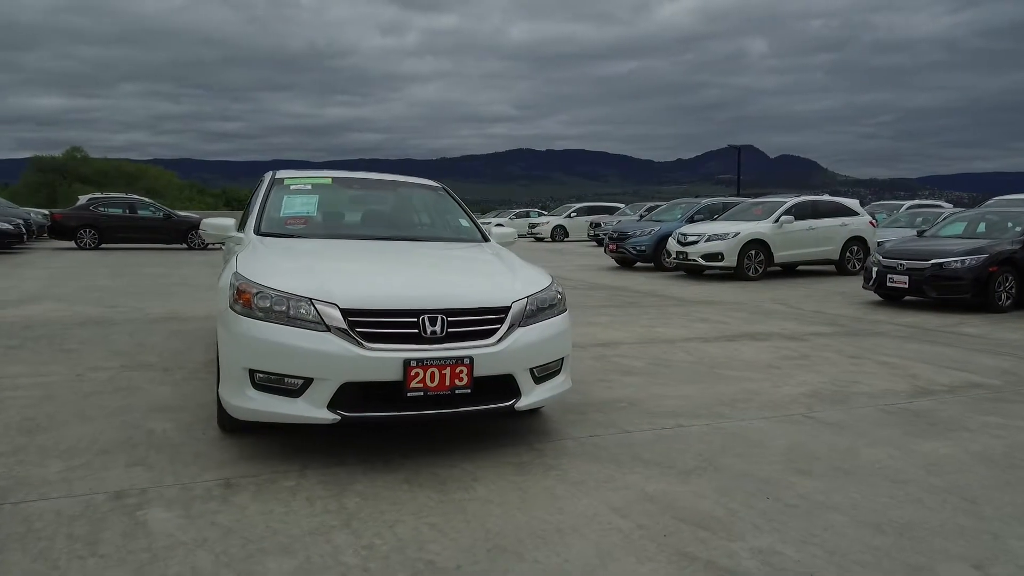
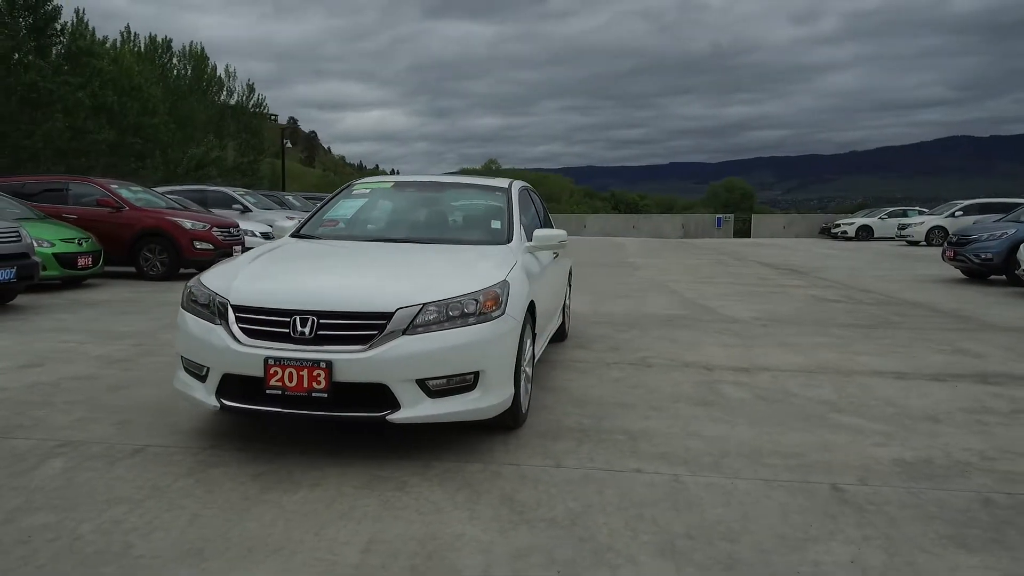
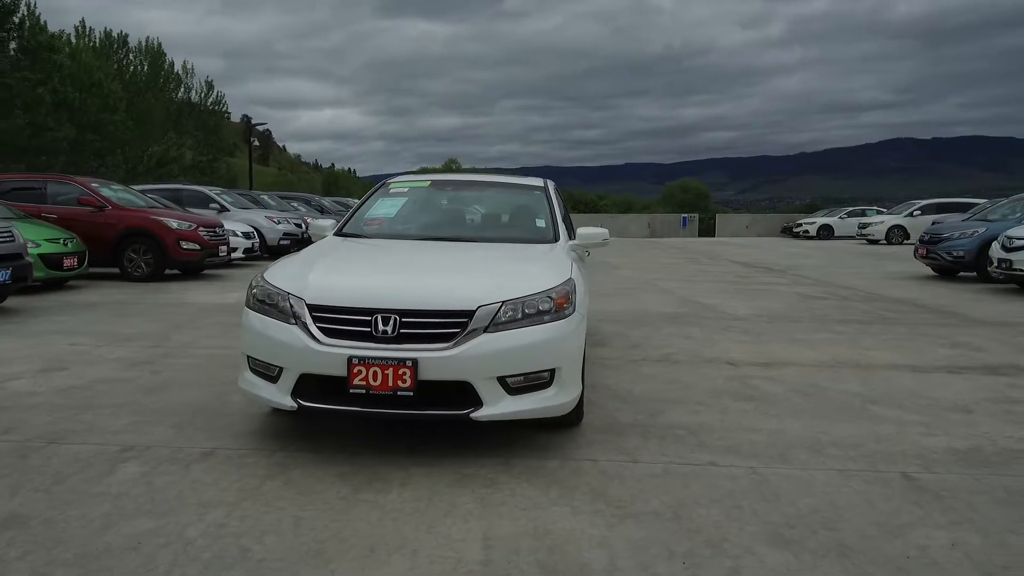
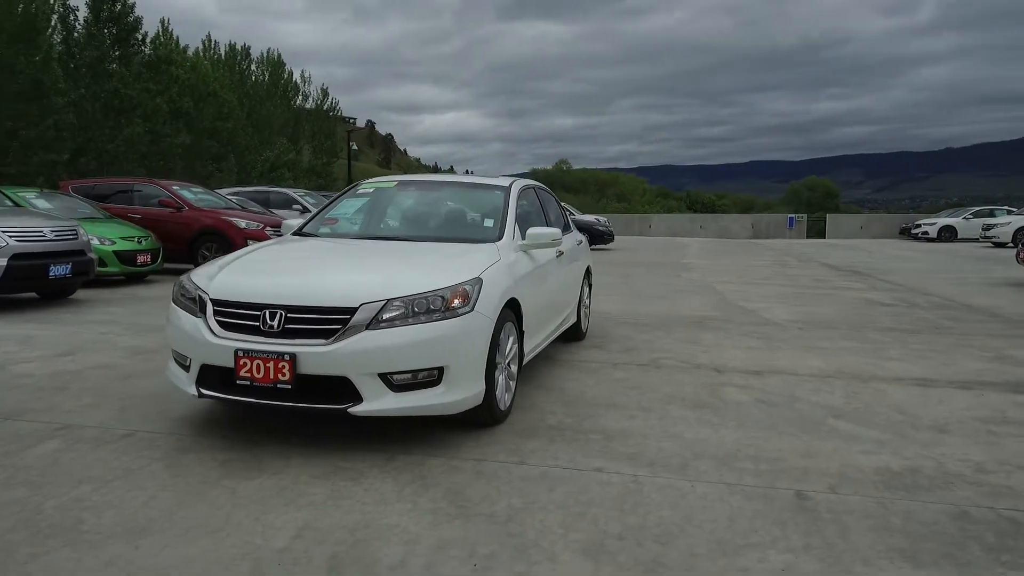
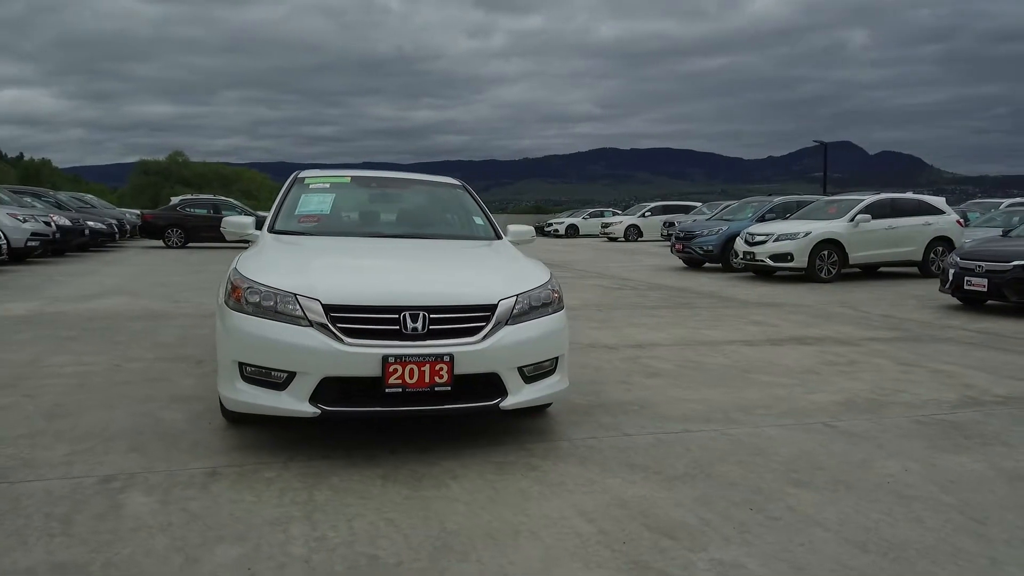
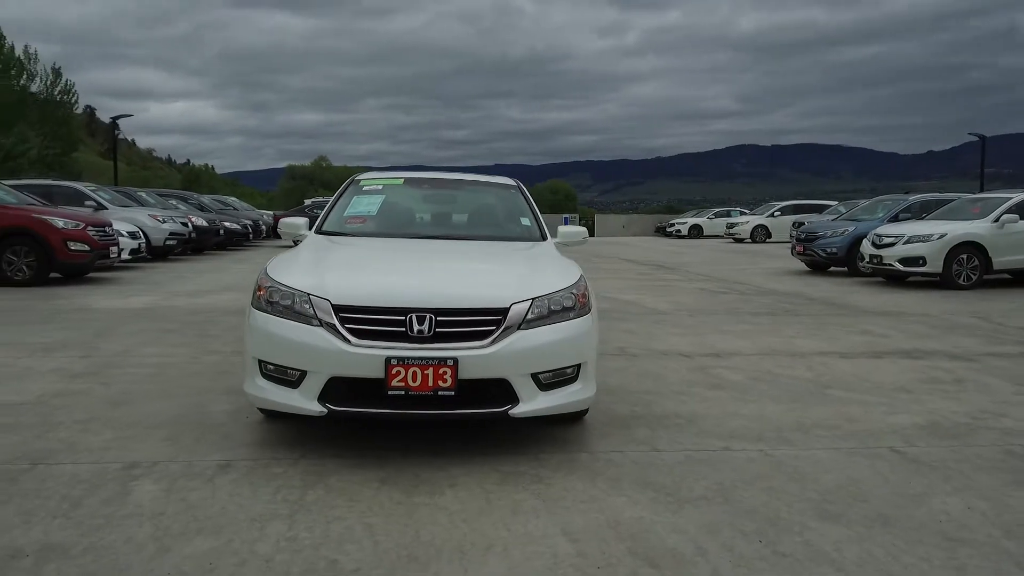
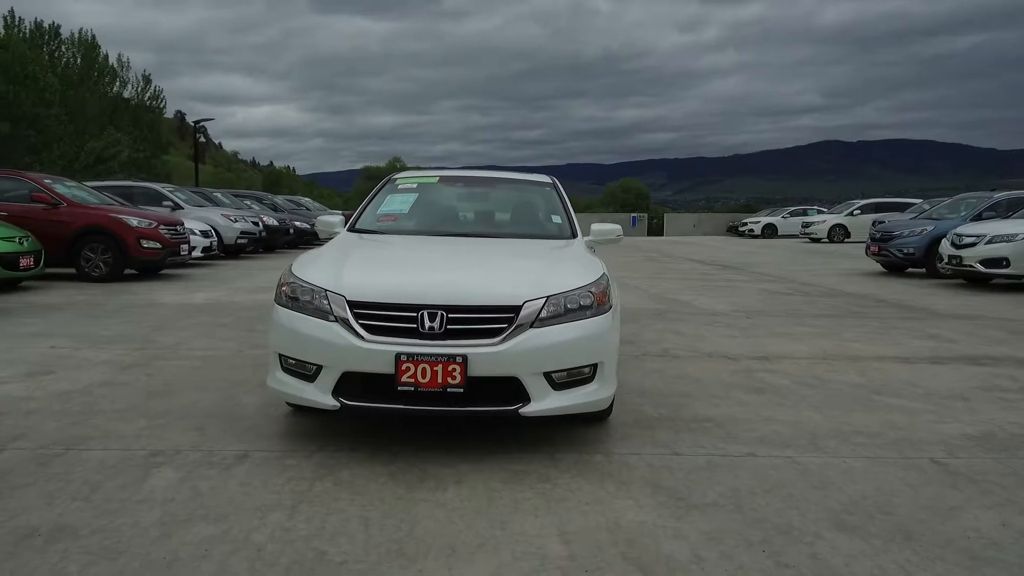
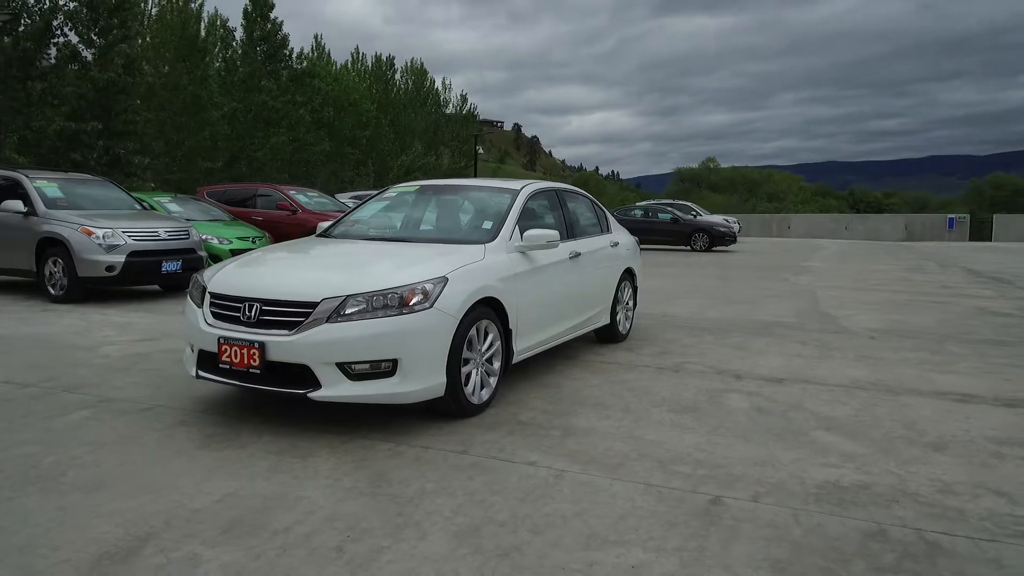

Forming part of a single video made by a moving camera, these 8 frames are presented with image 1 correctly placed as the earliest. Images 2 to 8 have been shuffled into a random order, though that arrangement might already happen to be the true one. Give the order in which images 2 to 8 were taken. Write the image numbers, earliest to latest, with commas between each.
5, 6, 7, 3, 2, 4, 8
